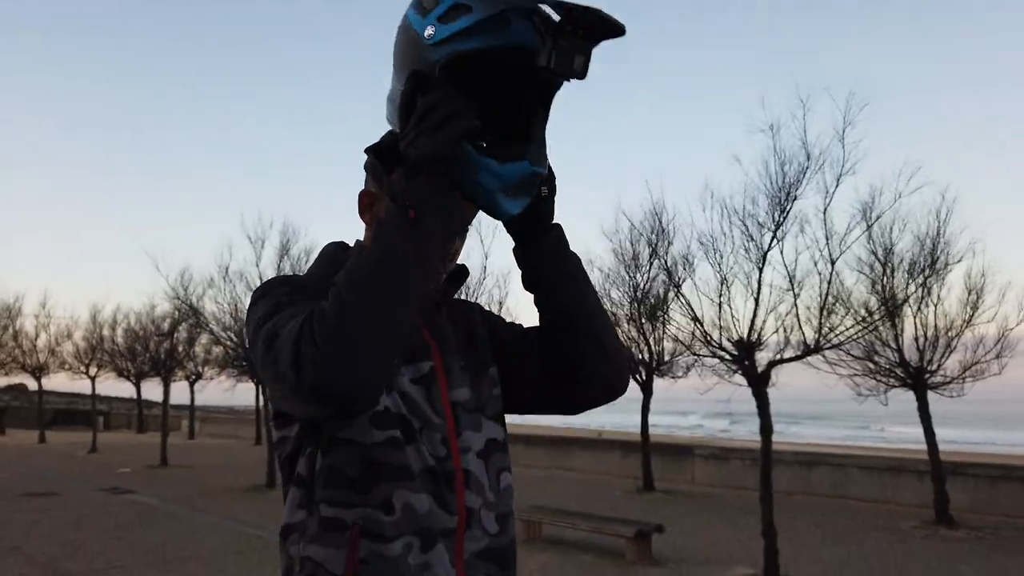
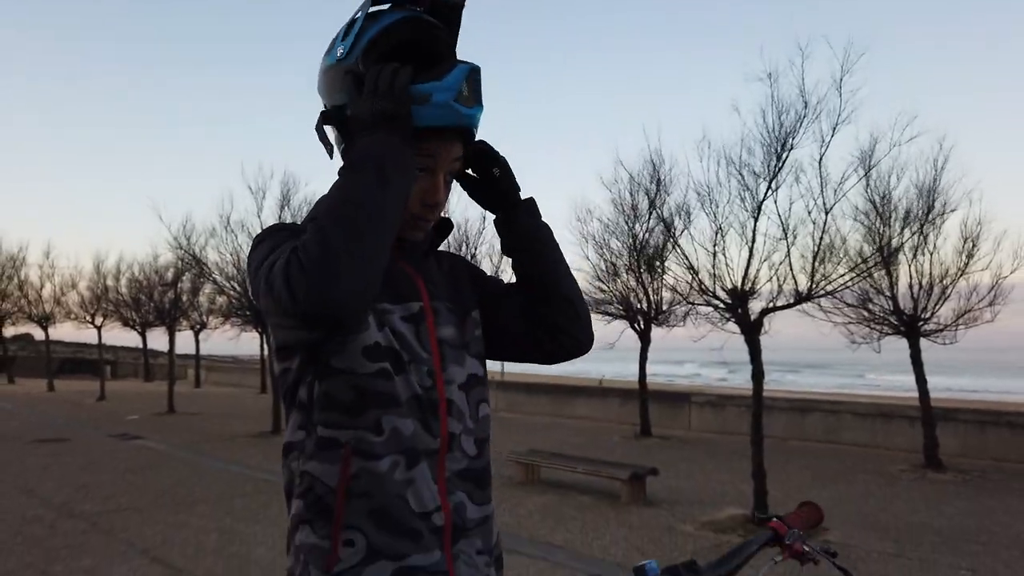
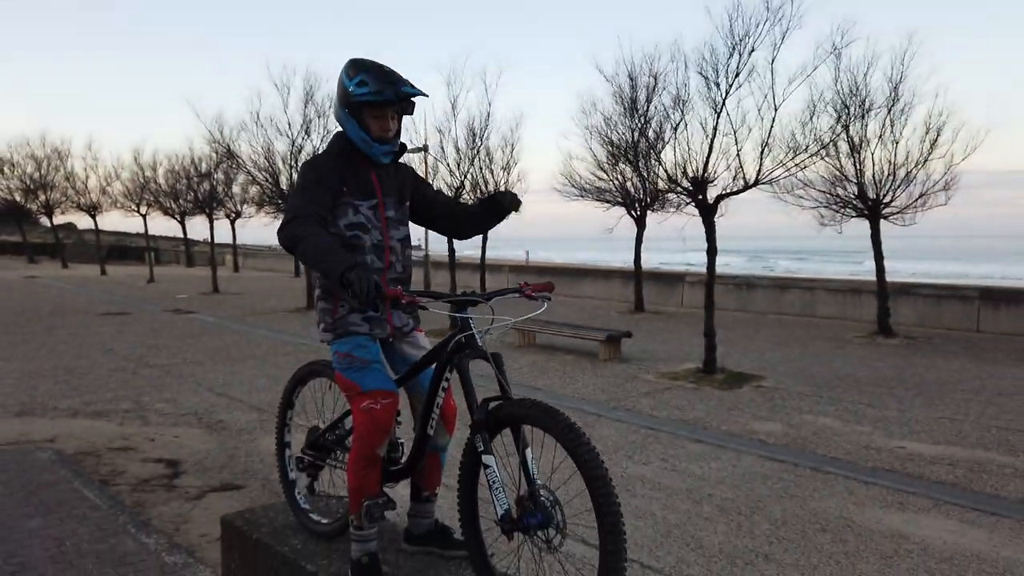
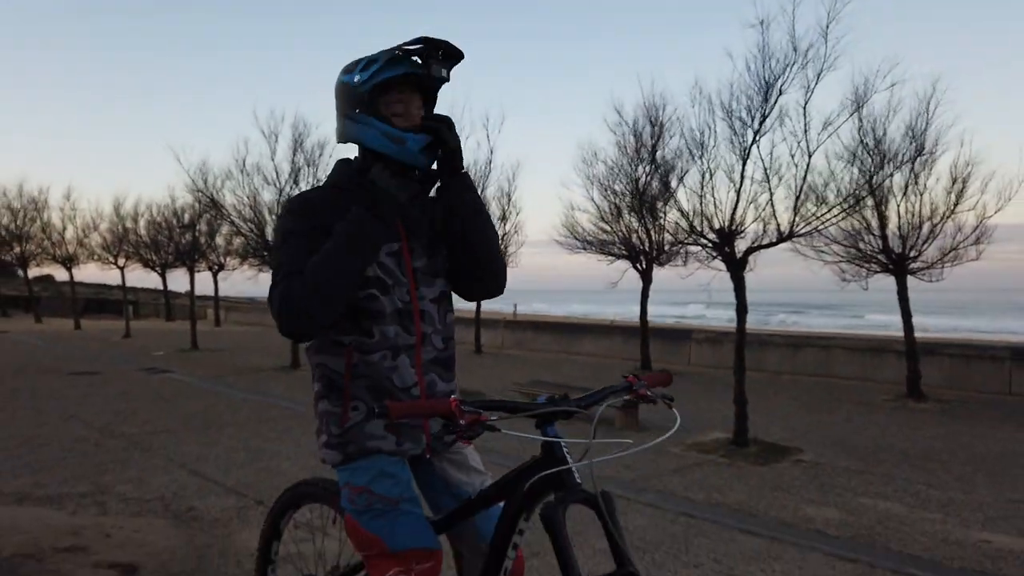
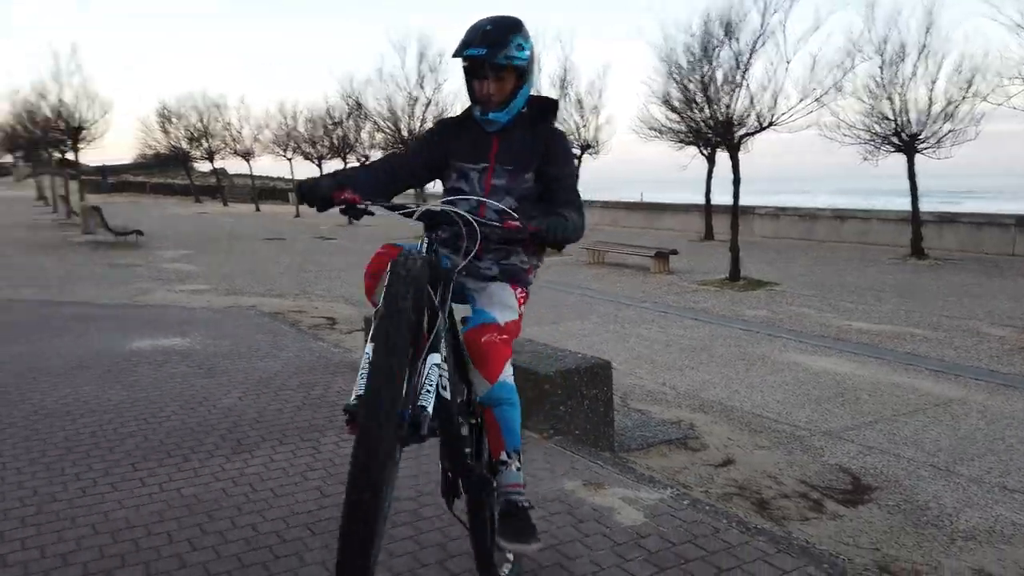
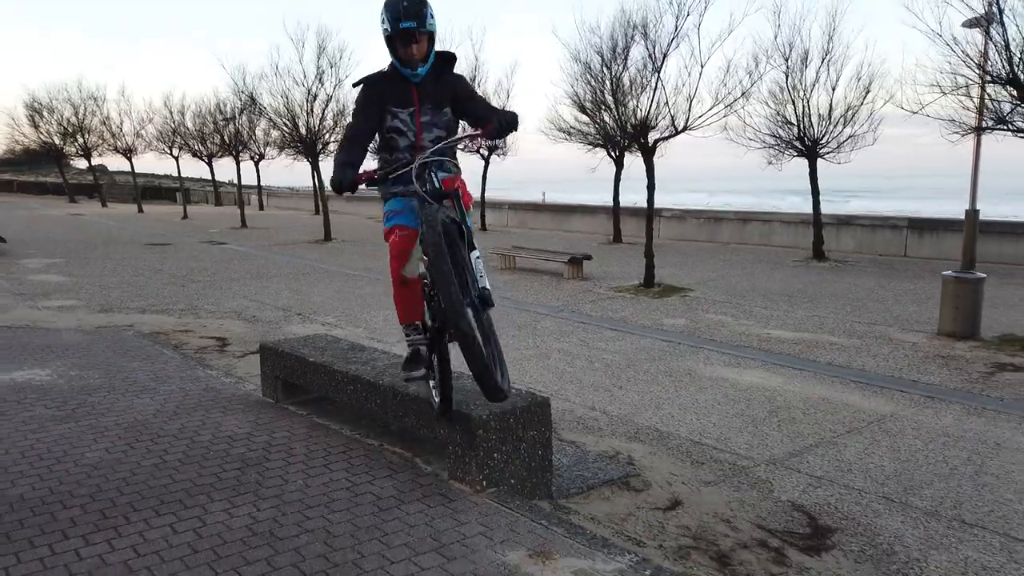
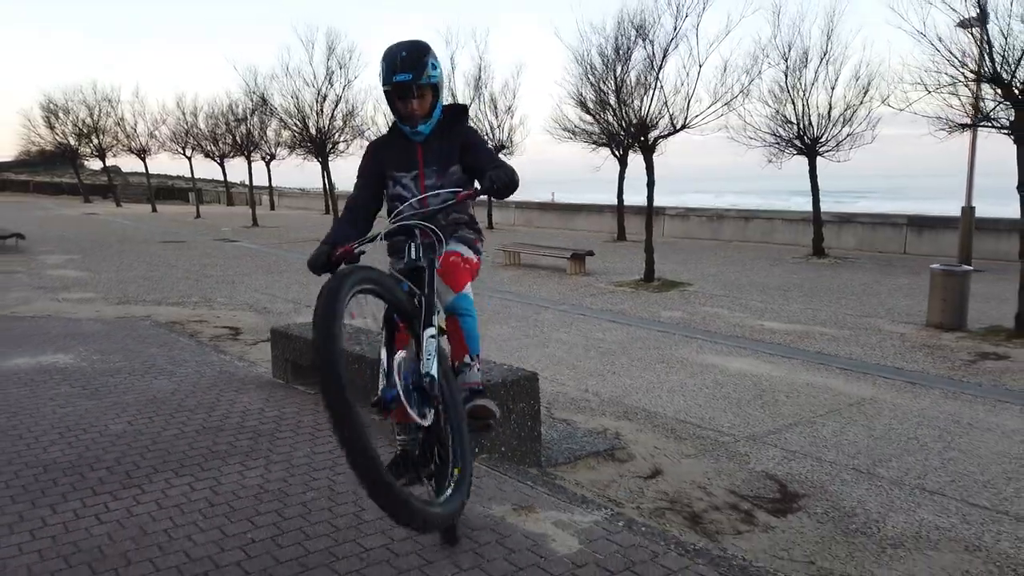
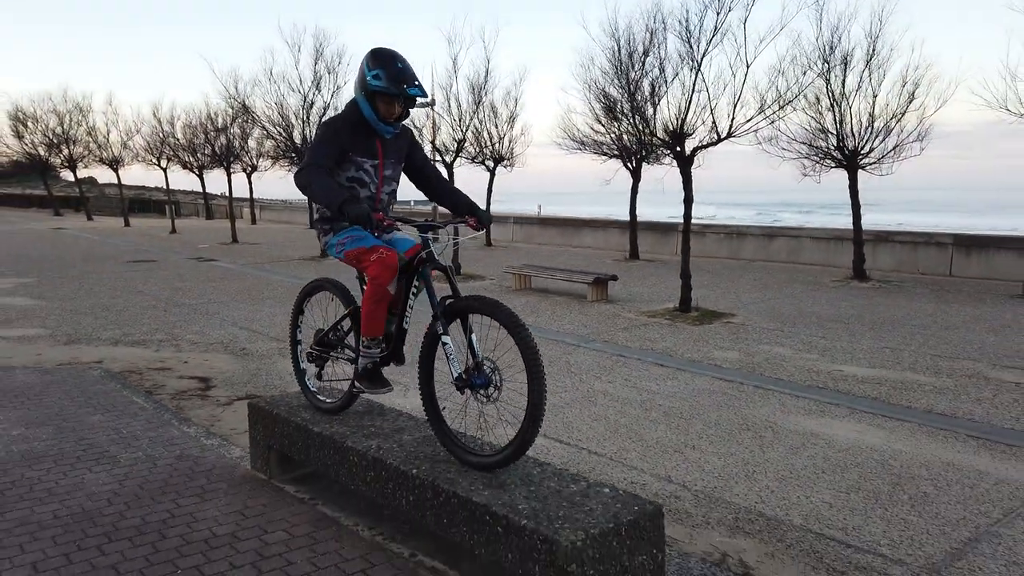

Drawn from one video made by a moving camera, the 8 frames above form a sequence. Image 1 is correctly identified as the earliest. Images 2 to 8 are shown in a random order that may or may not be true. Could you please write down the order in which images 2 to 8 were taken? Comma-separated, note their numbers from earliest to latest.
2, 4, 3, 8, 6, 7, 5
